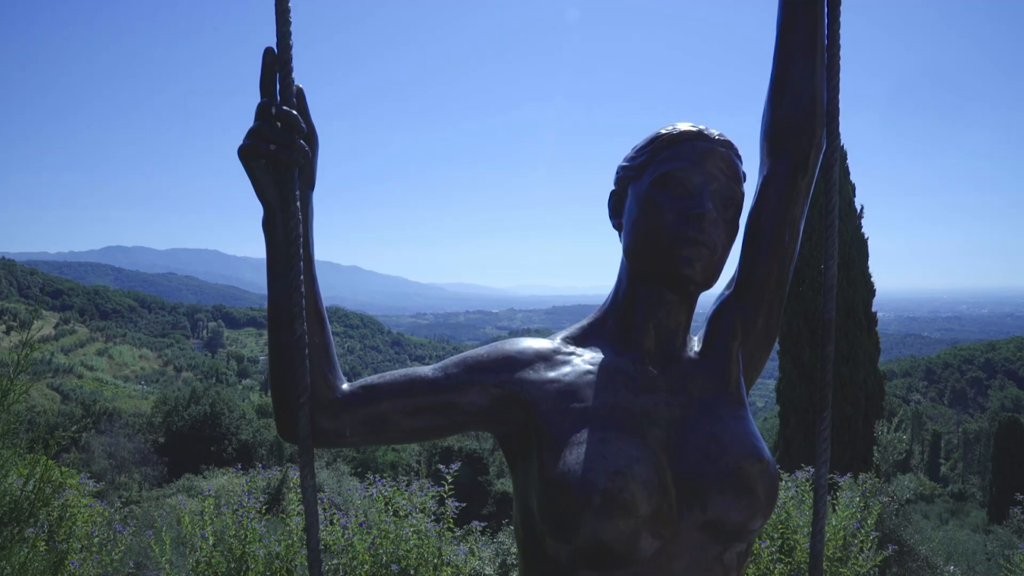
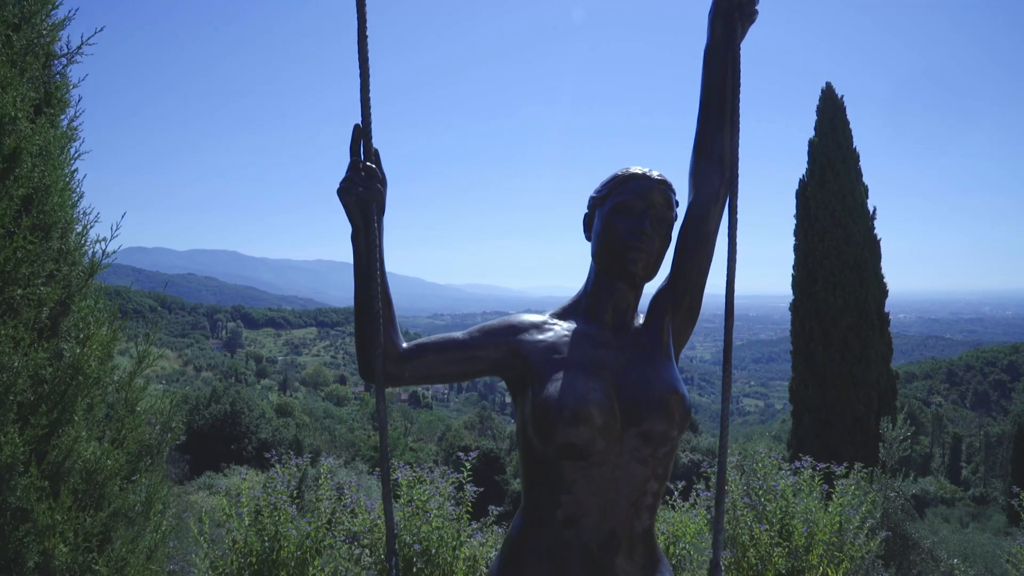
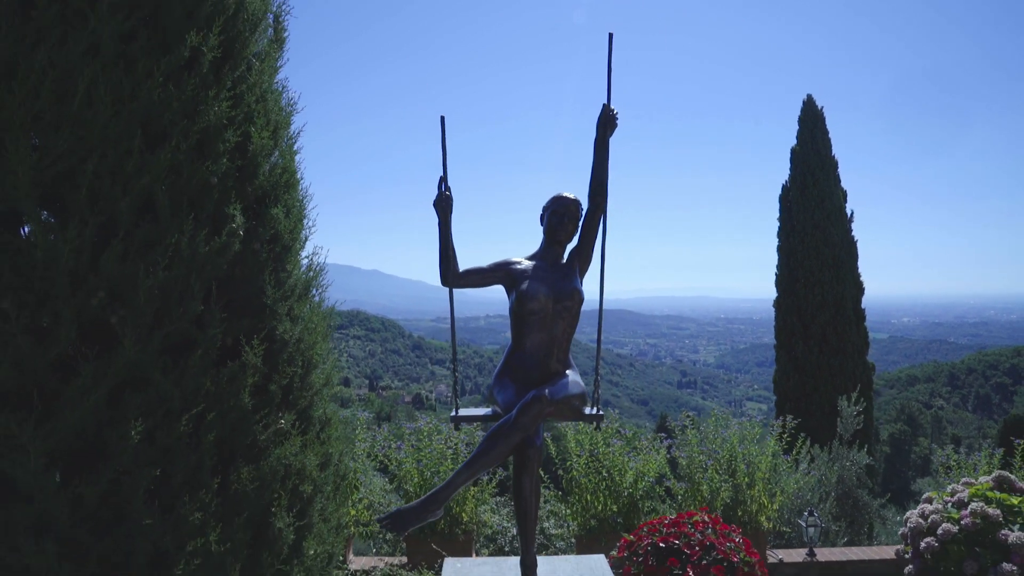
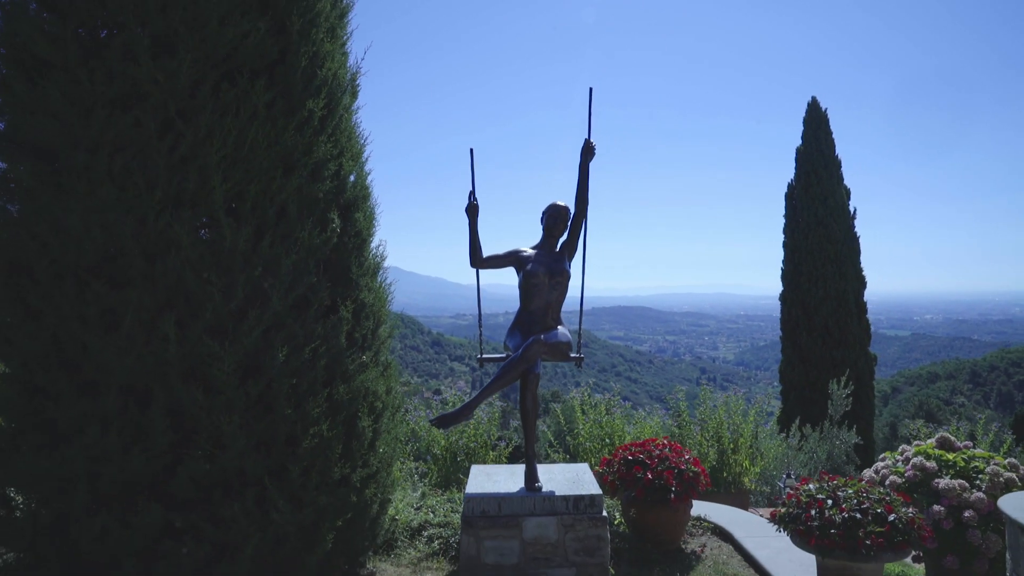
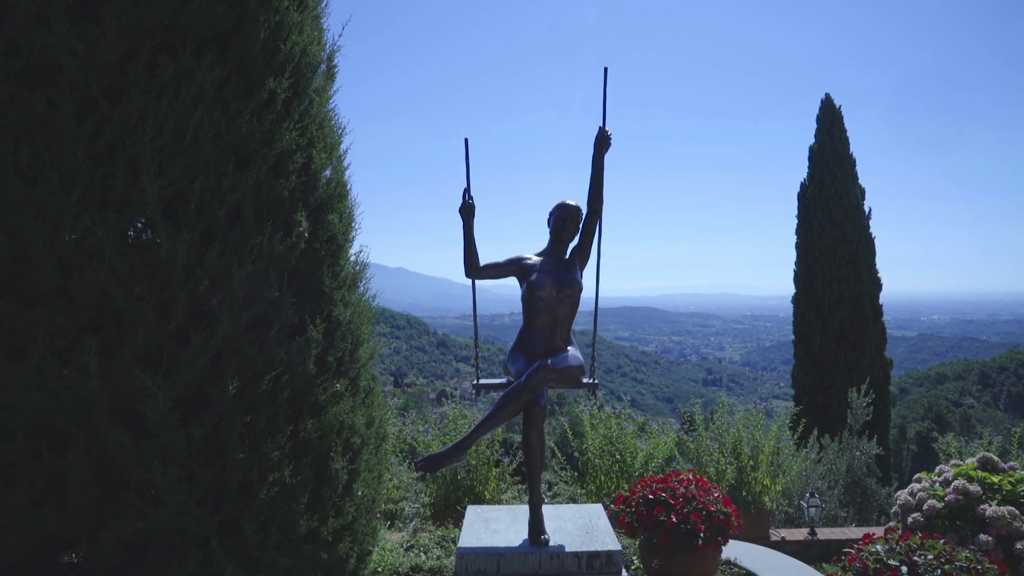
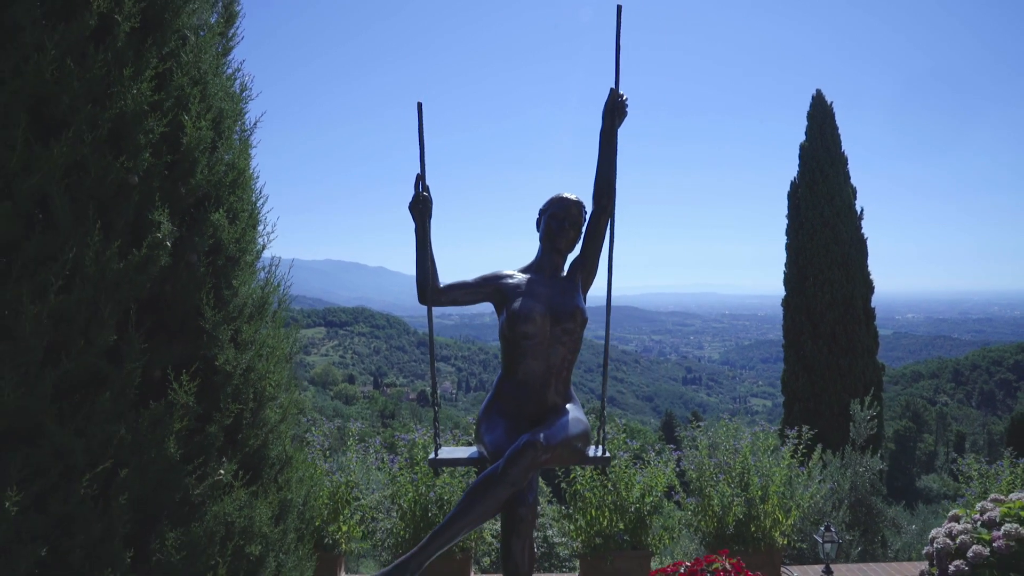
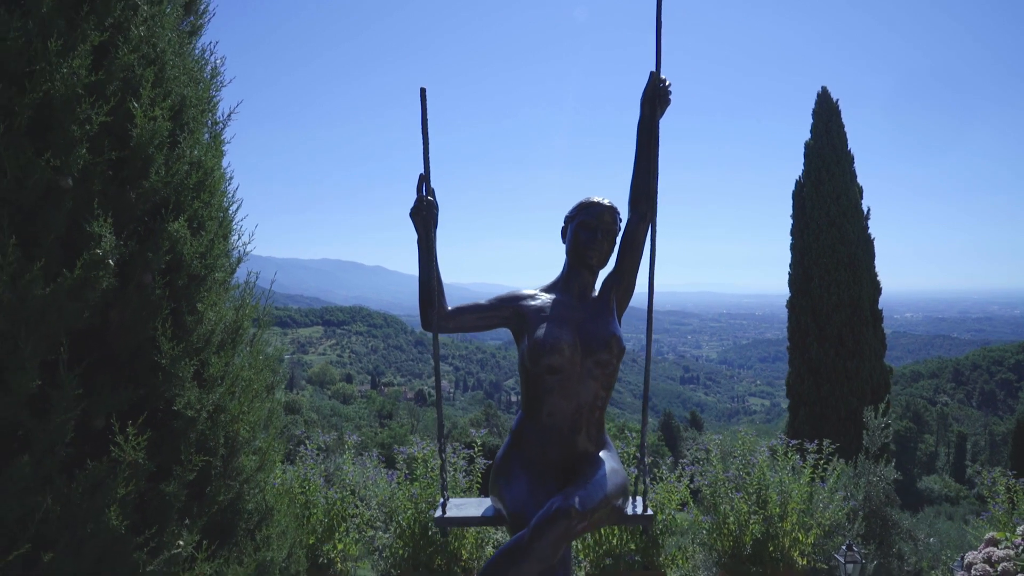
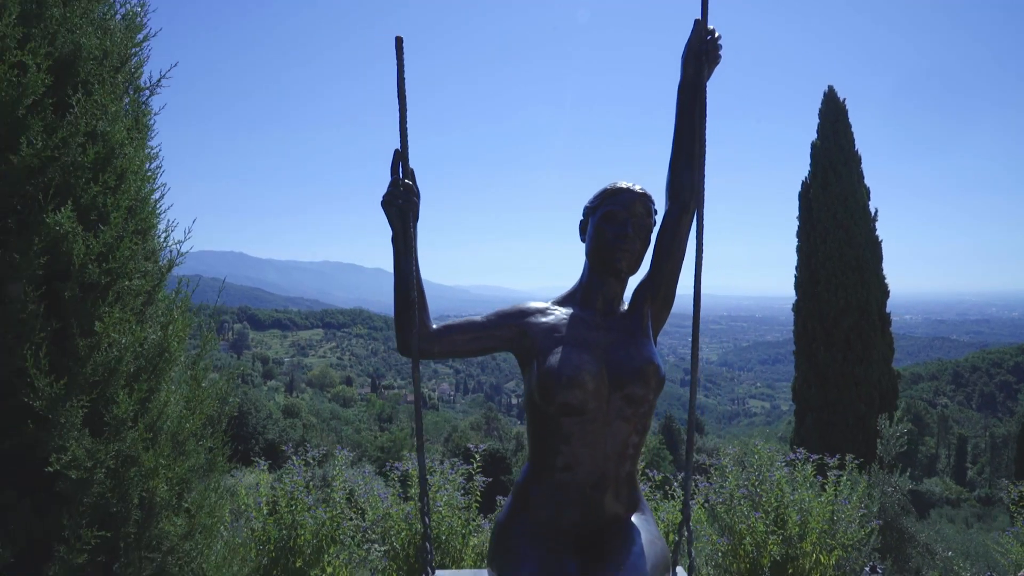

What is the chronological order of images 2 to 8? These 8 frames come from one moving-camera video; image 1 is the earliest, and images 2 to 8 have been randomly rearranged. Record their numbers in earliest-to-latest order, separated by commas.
2, 8, 7, 6, 3, 5, 4
